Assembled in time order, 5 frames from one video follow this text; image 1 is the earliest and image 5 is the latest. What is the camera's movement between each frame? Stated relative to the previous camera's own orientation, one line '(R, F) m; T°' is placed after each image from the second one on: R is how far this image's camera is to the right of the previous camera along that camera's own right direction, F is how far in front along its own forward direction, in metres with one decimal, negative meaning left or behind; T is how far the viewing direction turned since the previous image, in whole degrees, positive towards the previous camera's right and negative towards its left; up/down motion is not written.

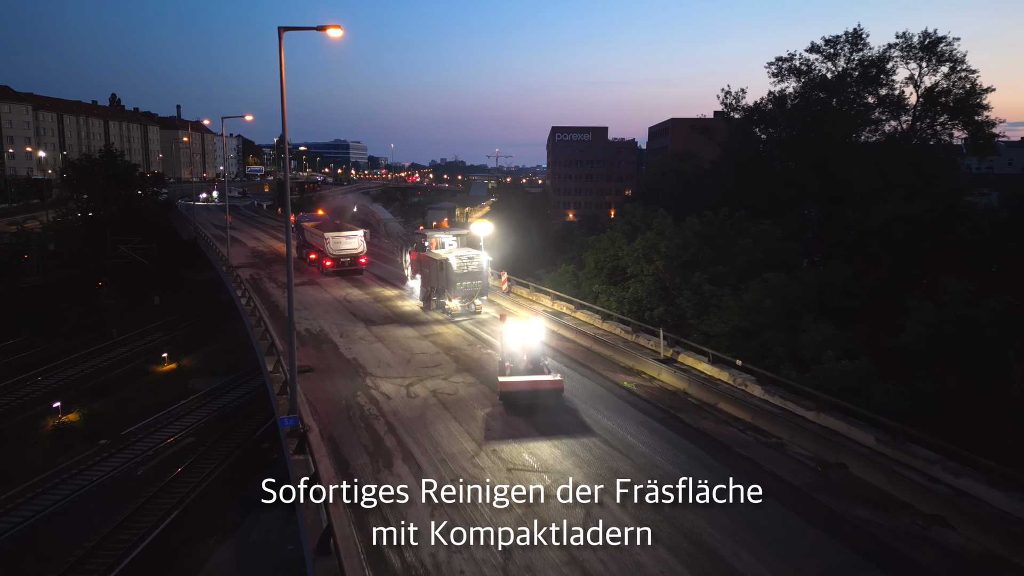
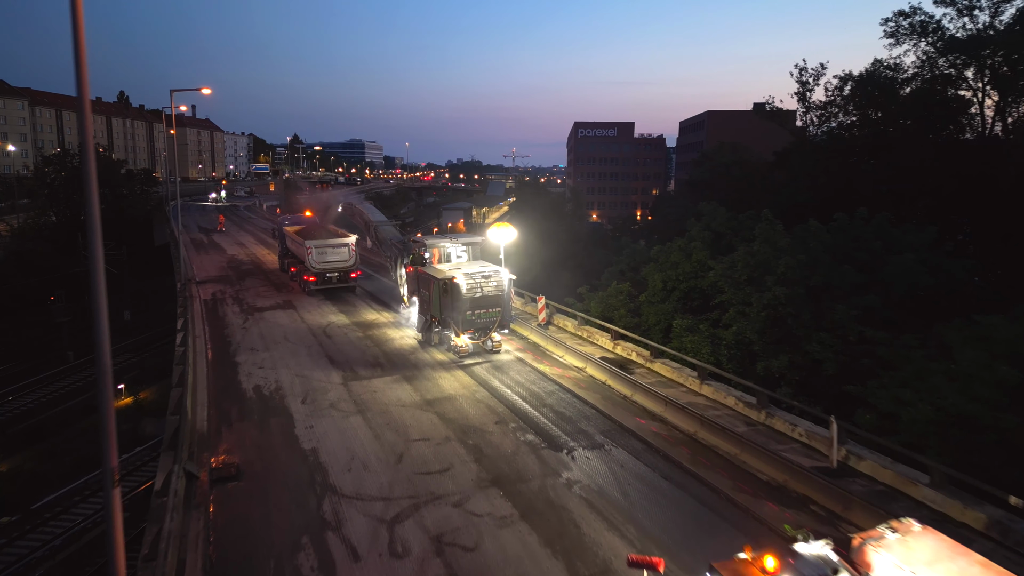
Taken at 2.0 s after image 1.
(-0.7, +7.2) m; -1°
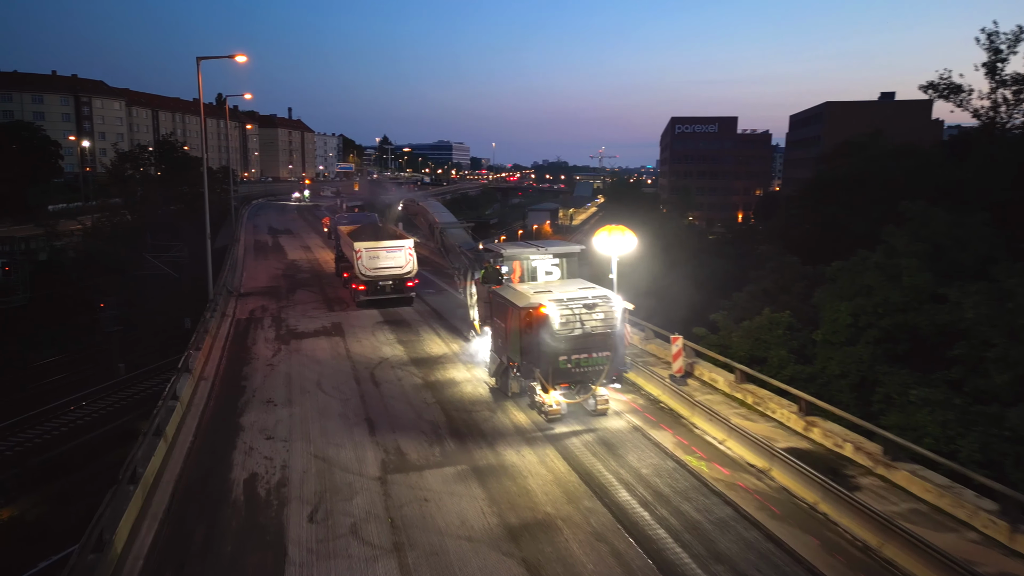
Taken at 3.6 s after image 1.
(-0.7, +5.7) m; -7°
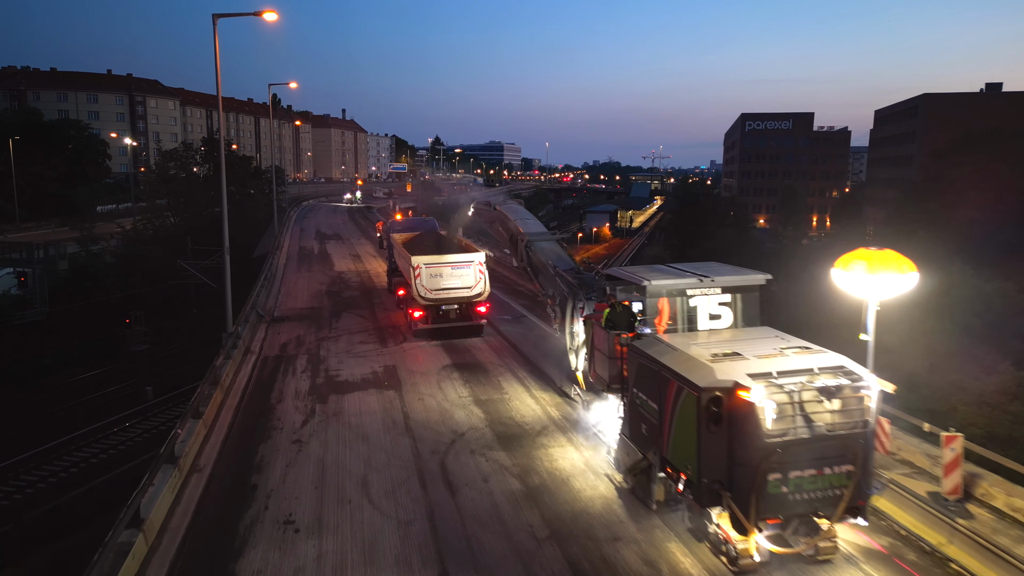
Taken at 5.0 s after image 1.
(-1.3, +4.9) m; -4°
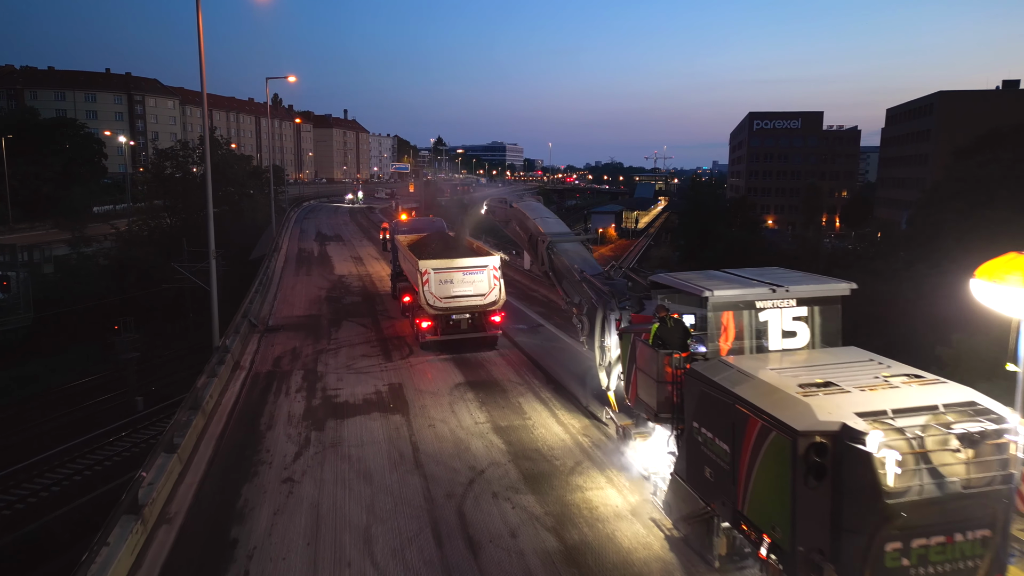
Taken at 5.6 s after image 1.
(-0.3, +1.6) m; 0°
